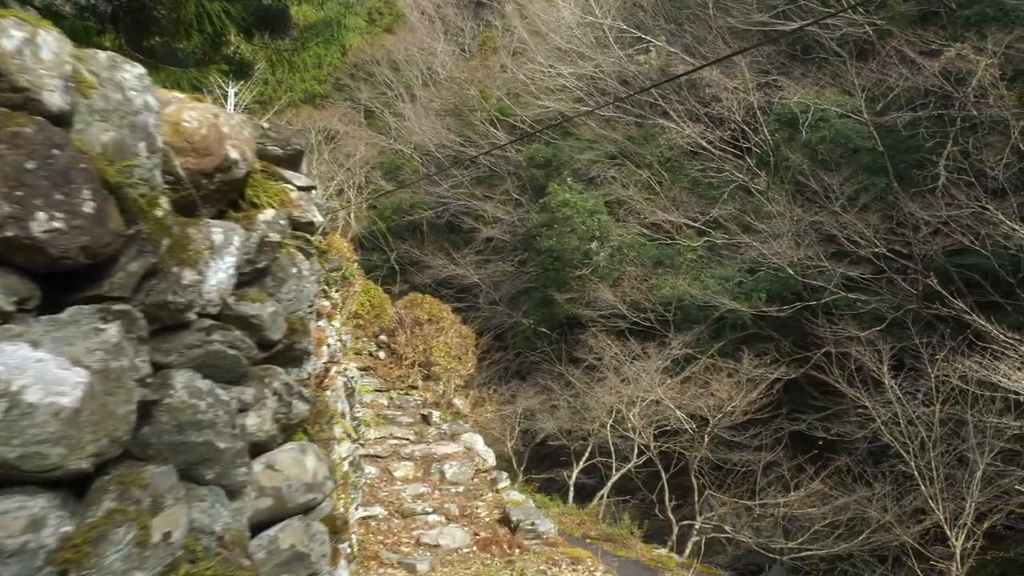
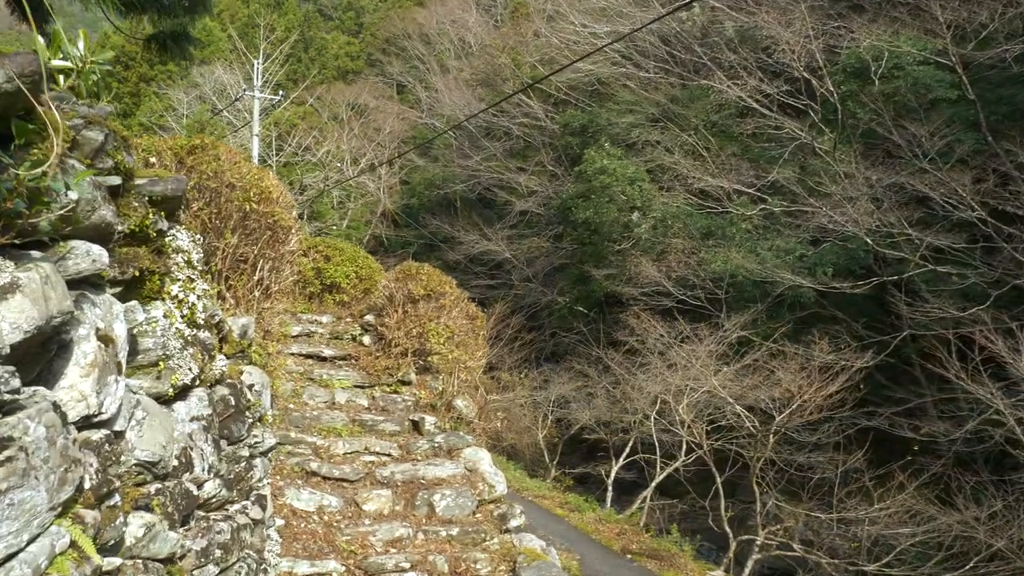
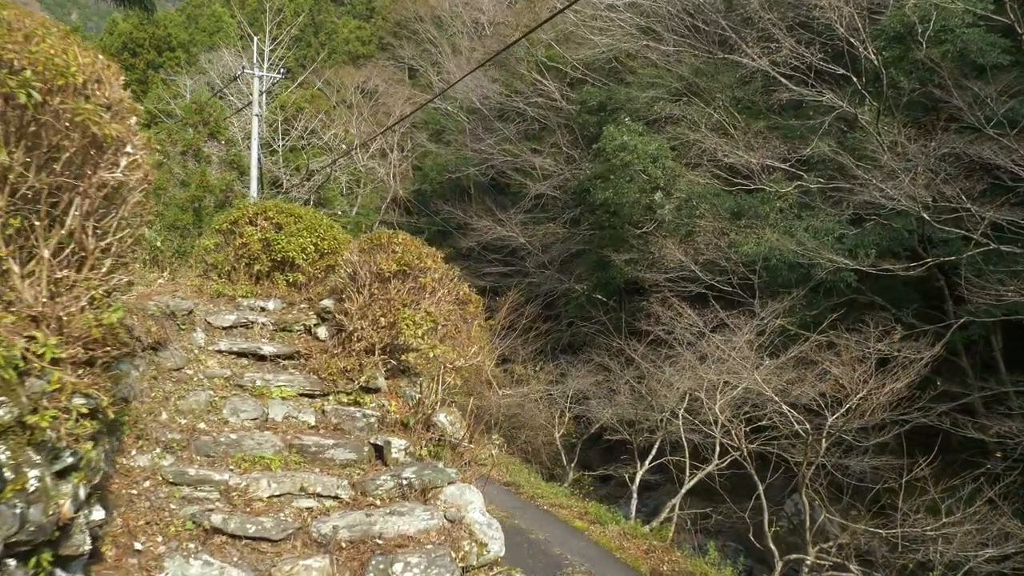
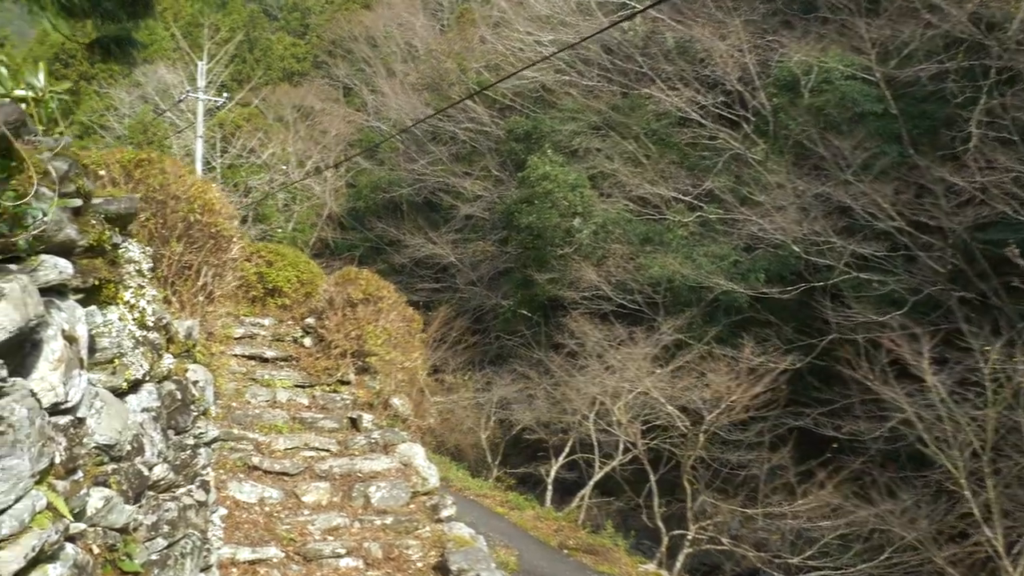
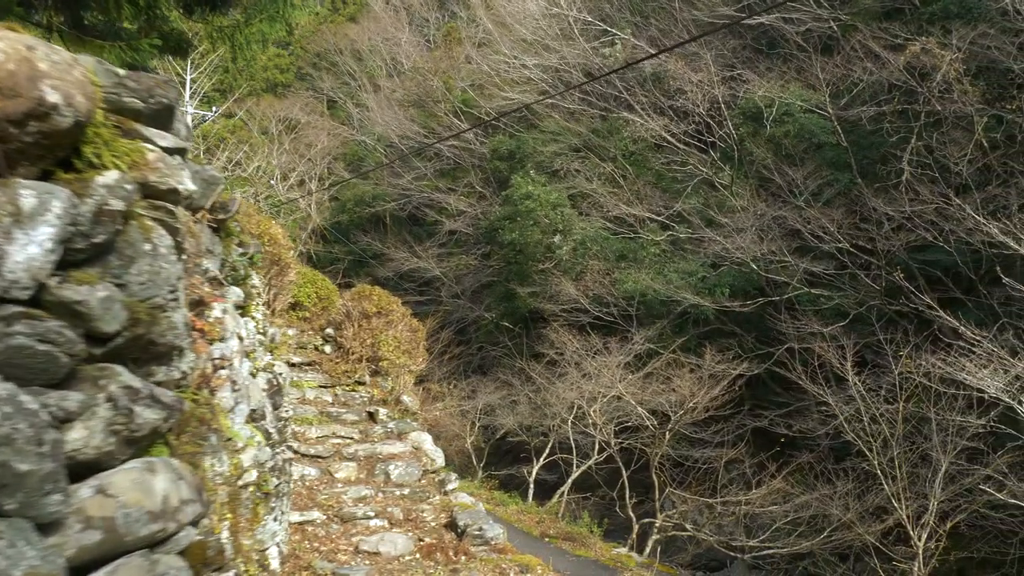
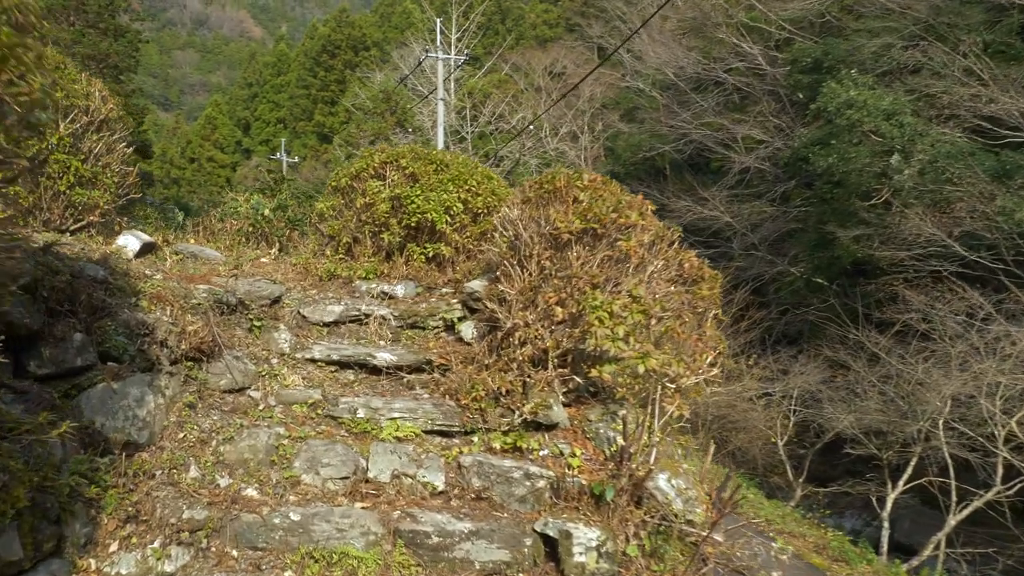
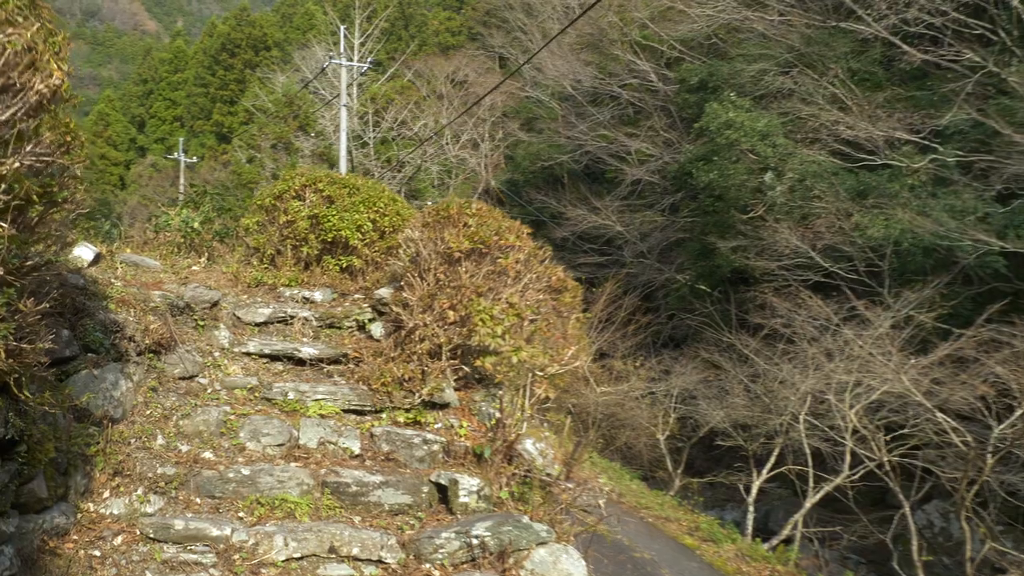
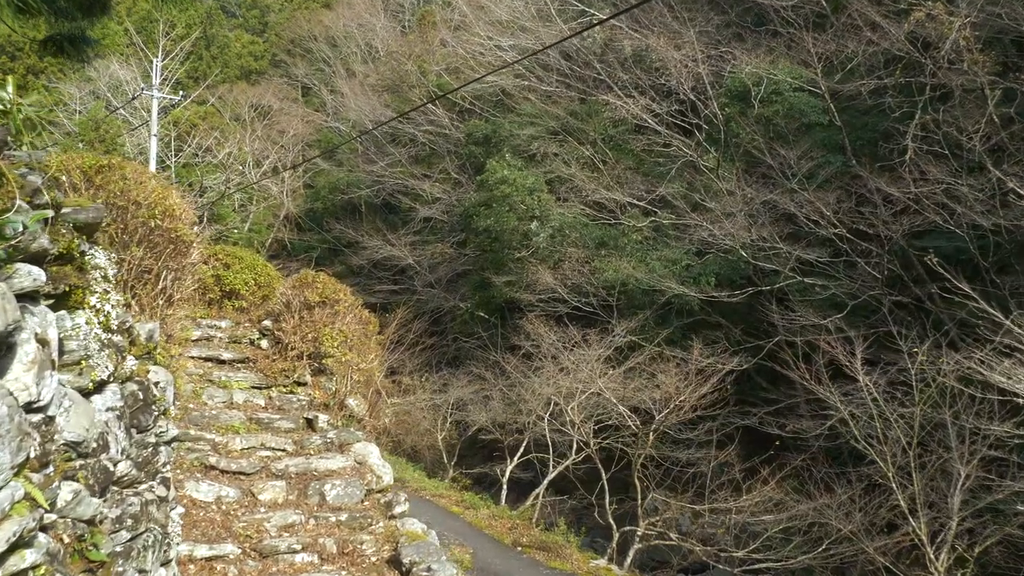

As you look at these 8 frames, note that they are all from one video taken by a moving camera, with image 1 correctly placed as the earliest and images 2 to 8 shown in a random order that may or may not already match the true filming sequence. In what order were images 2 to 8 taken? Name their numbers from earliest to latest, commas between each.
5, 8, 4, 2, 3, 7, 6
